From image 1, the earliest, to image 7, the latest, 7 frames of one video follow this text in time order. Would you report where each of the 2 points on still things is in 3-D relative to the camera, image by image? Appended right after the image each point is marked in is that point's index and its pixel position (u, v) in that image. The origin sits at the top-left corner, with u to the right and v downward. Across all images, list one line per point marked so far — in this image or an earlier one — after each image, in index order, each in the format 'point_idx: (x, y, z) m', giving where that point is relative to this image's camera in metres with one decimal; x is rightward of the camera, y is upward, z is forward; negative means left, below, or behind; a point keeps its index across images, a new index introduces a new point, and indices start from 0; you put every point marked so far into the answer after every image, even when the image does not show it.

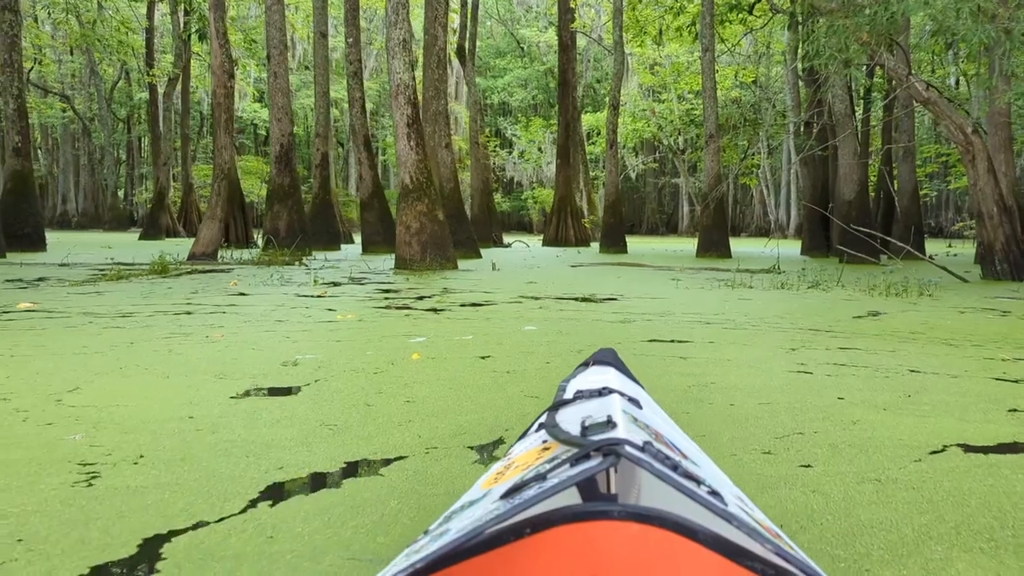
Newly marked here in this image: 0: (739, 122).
0: (+2.7, +2.0, +10.1) m
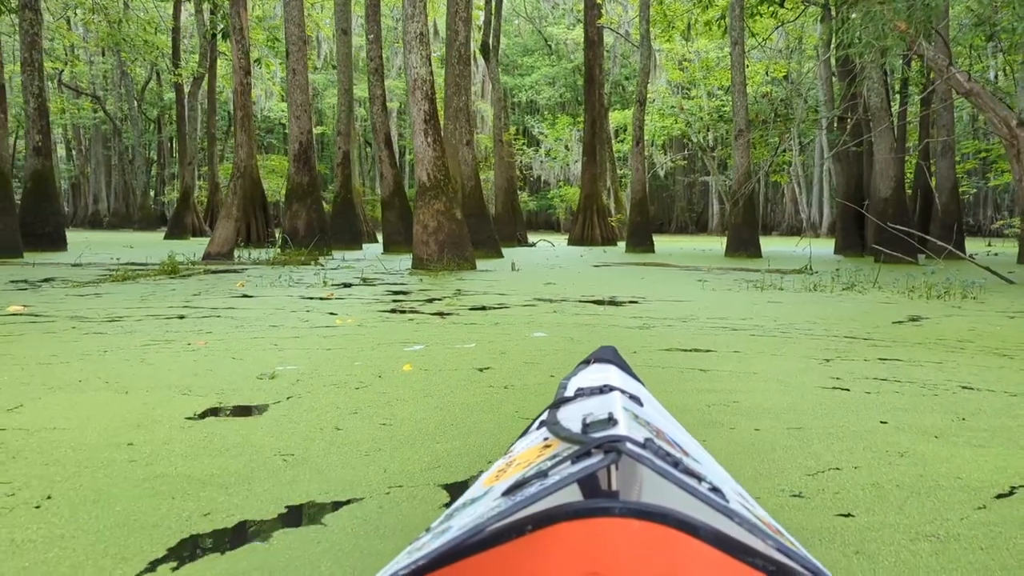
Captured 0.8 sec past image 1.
0: (+2.9, +1.9, +9.7) m
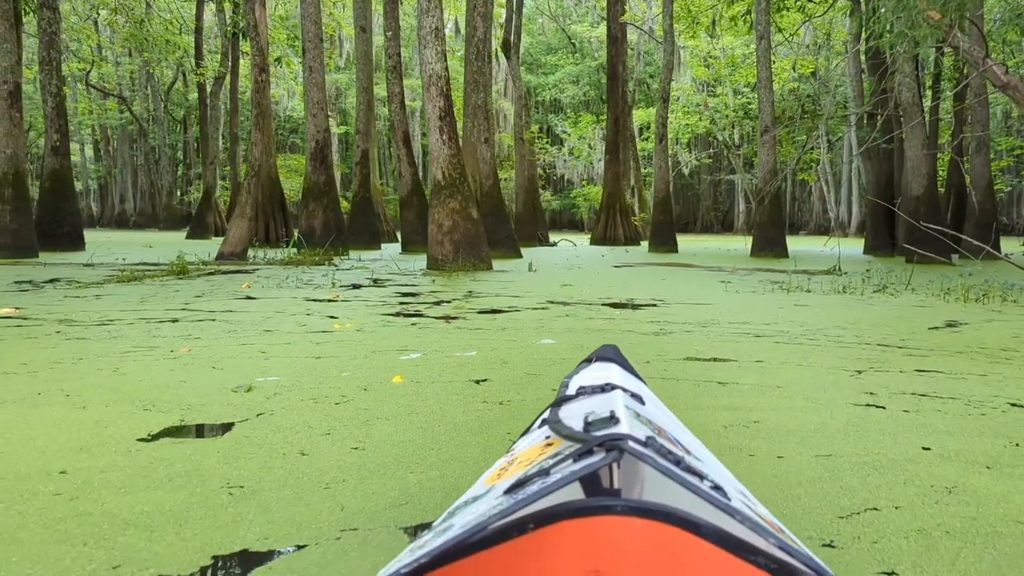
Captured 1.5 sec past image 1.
0: (+3.1, +1.9, +9.4) m
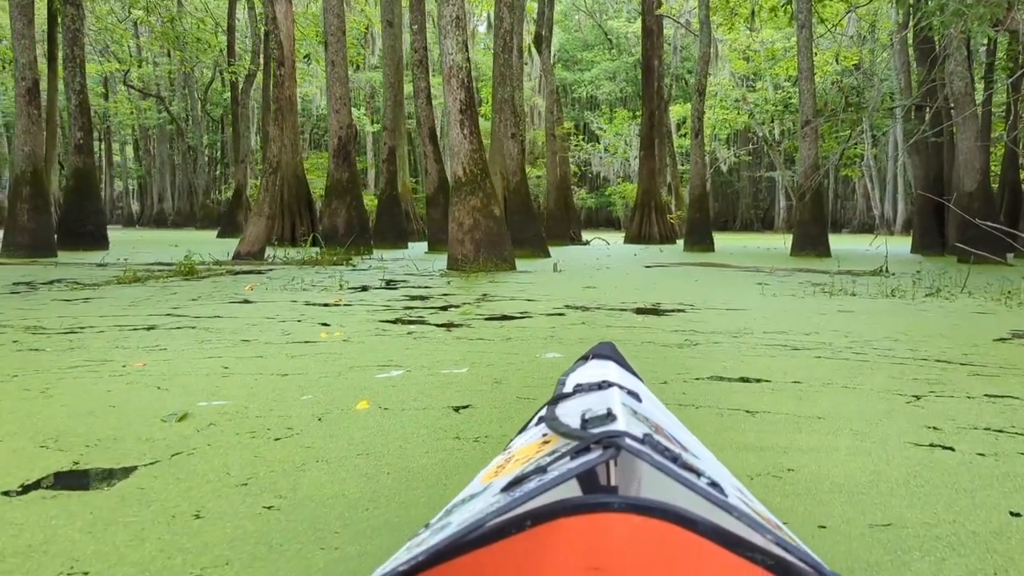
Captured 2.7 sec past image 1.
0: (+3.4, +1.9, +8.8) m
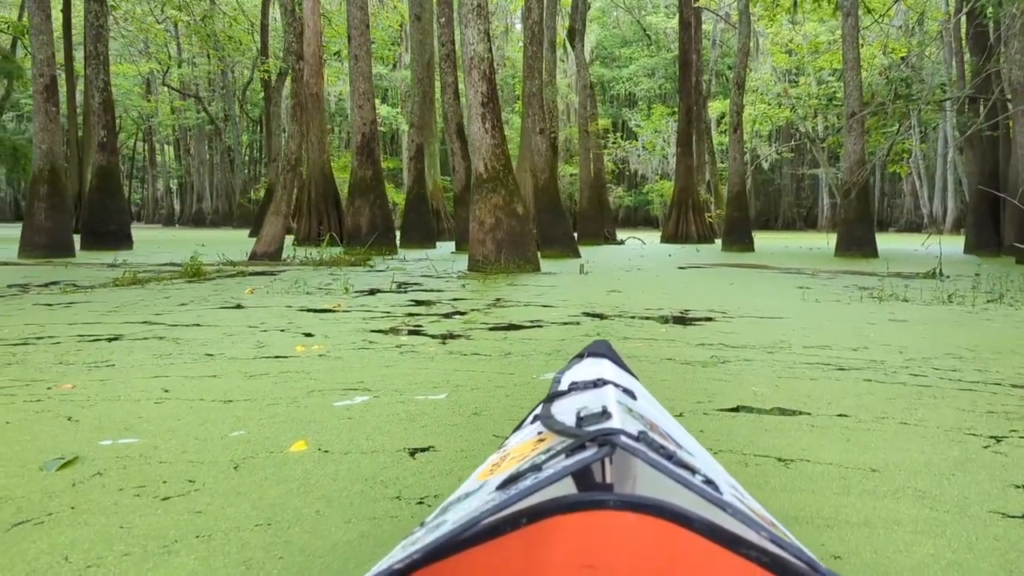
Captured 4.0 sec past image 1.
0: (+3.7, +1.9, +8.2) m
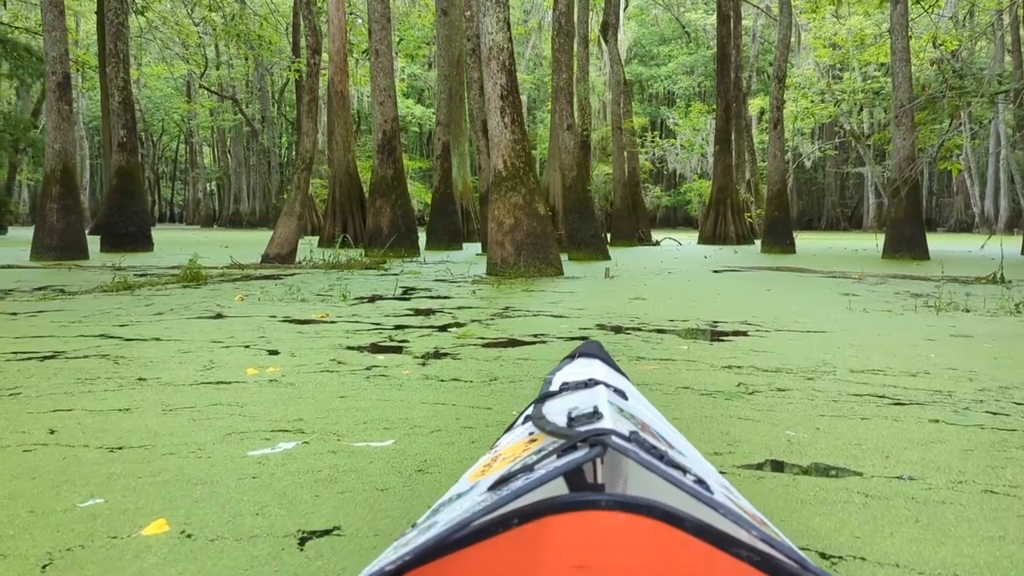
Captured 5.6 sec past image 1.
0: (+3.9, +1.8, +7.6) m
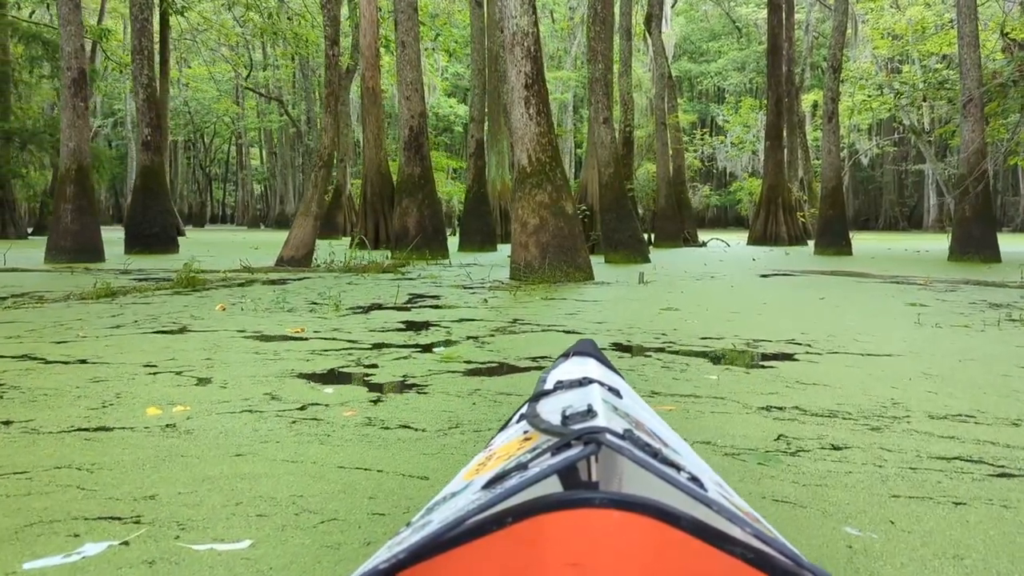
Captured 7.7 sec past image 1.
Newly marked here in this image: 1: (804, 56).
0: (+4.1, +1.8, +6.8) m
1: (+6.6, +5.4, +19.2) m
